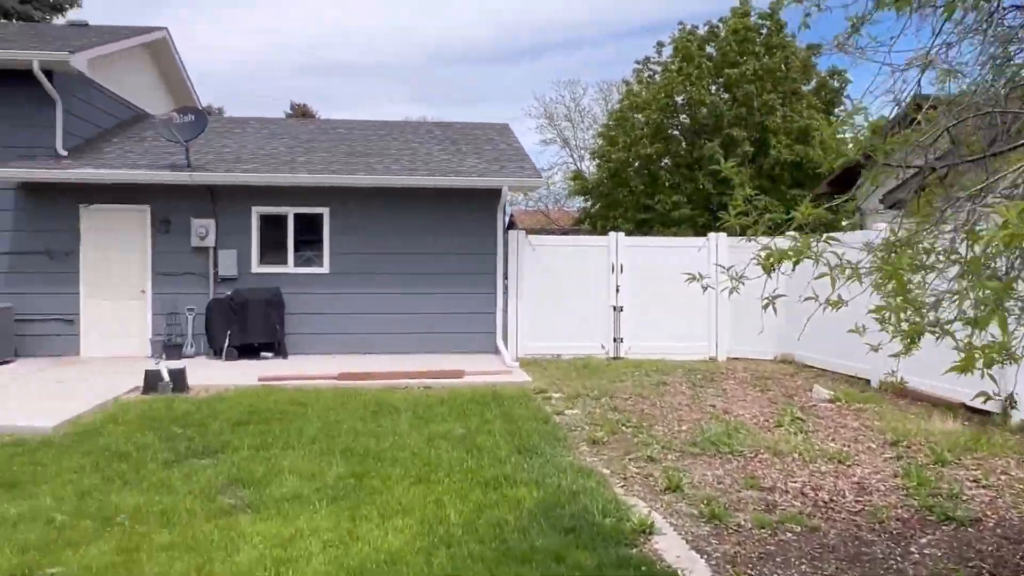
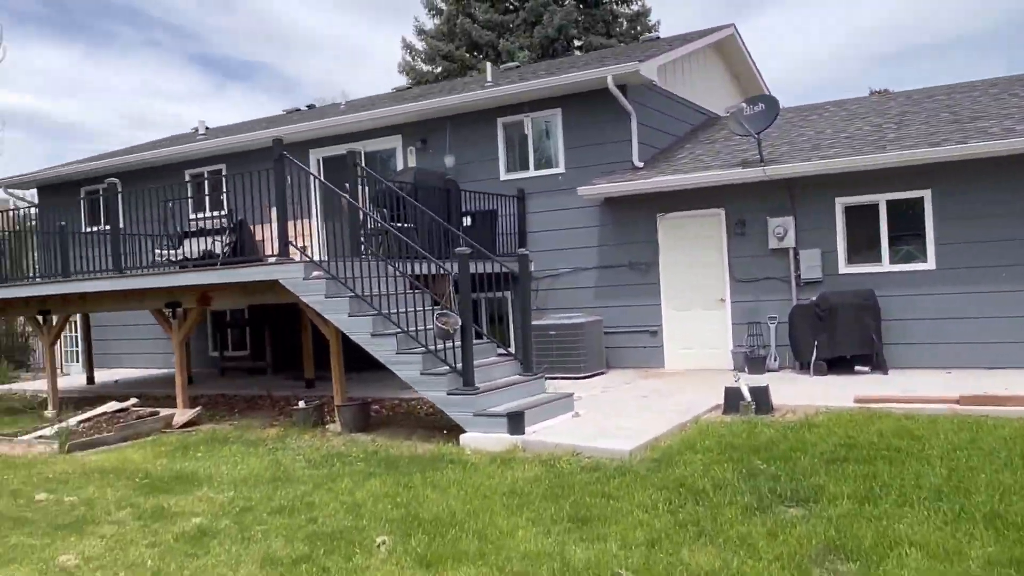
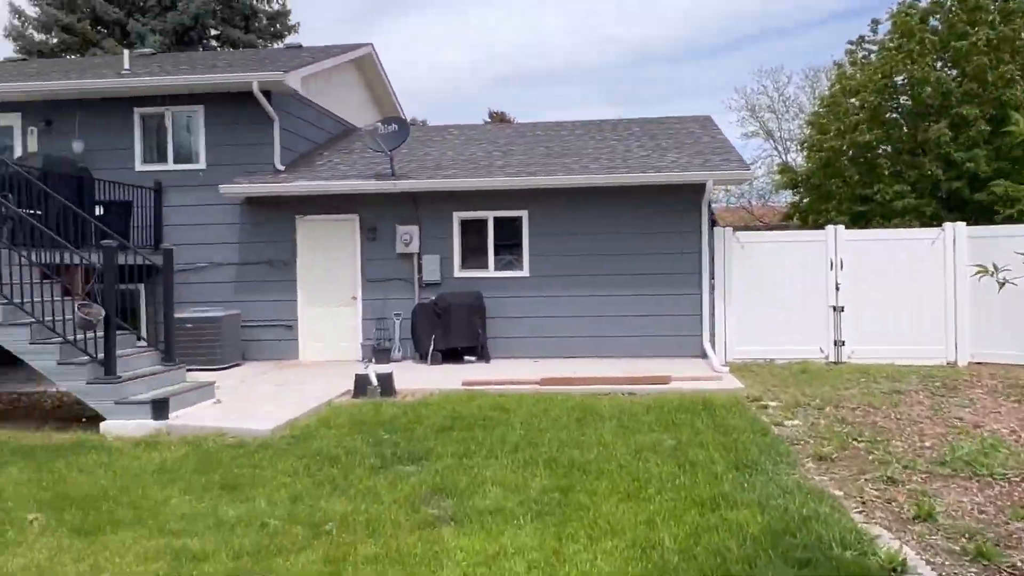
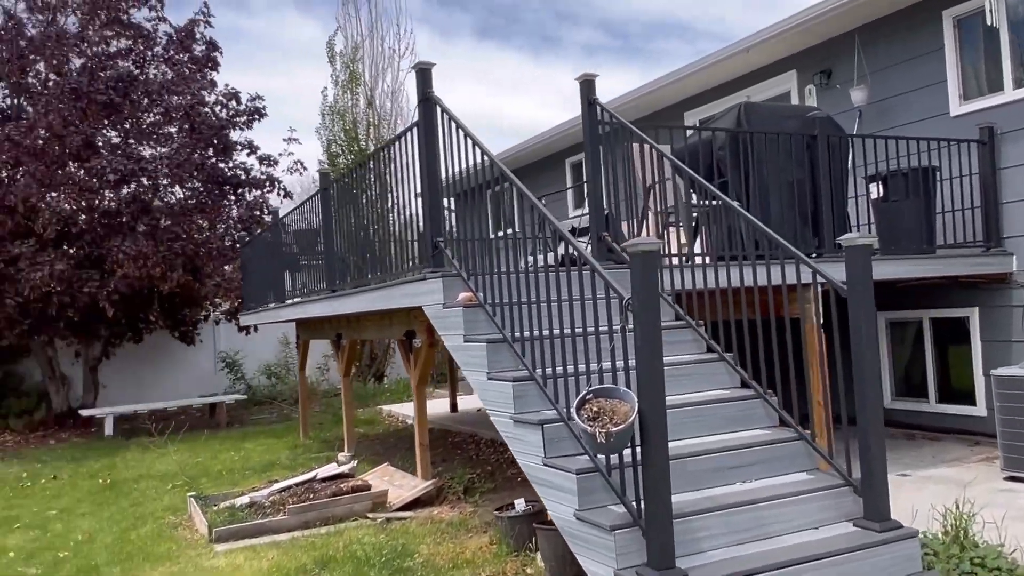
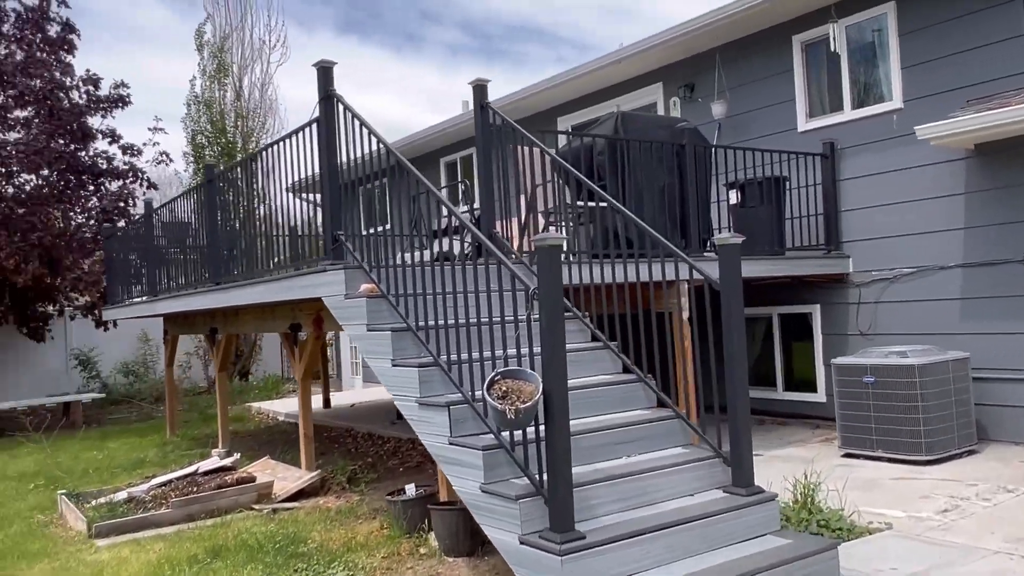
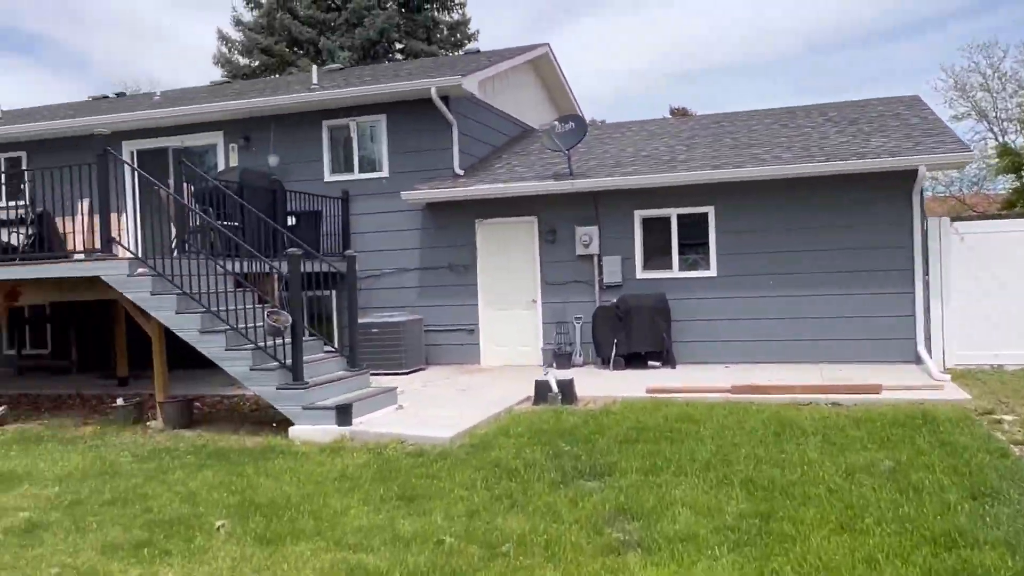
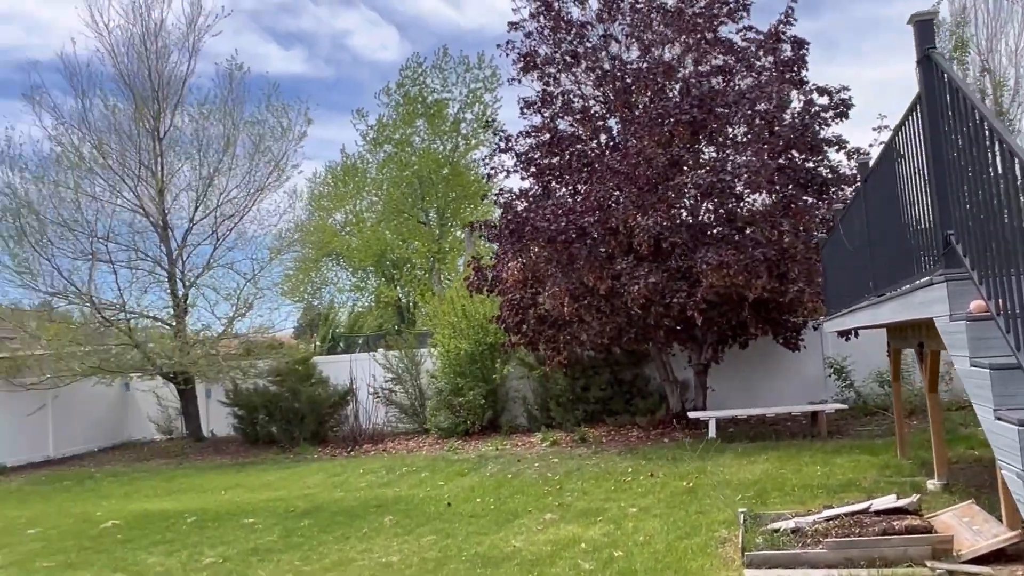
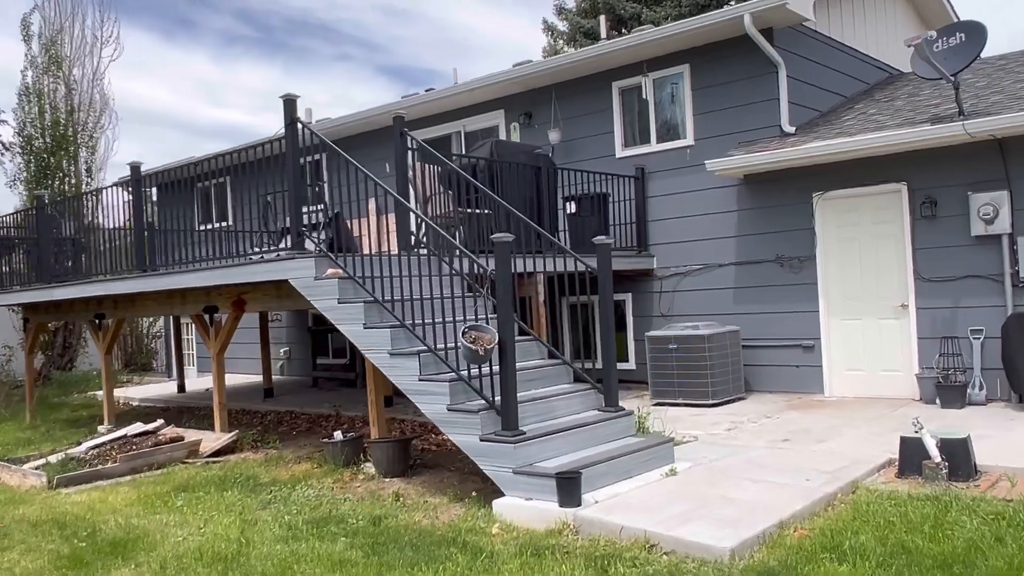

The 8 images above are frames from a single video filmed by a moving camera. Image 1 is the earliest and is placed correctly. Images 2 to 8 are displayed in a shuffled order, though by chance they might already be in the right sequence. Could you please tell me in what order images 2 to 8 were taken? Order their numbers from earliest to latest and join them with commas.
3, 6, 2, 8, 5, 4, 7
